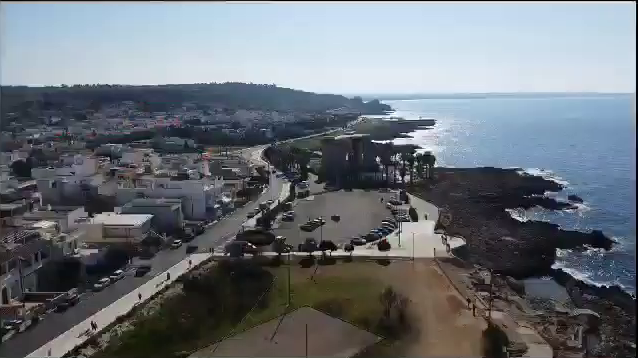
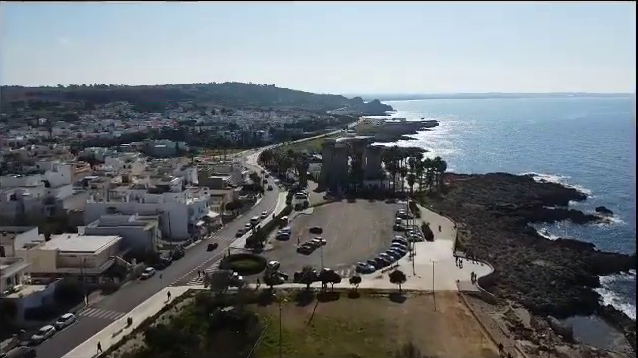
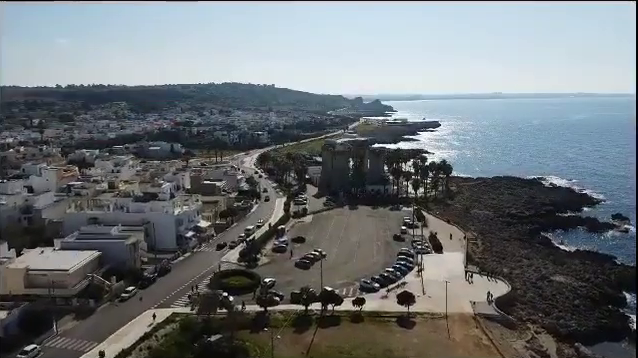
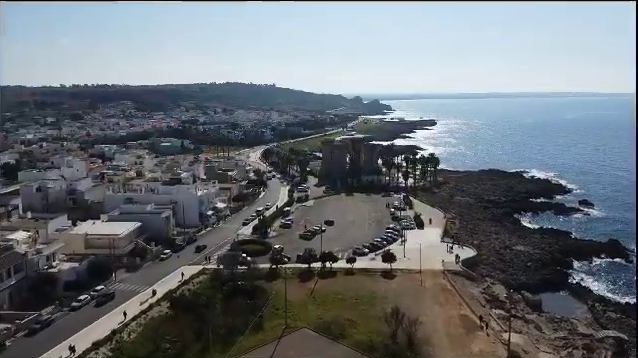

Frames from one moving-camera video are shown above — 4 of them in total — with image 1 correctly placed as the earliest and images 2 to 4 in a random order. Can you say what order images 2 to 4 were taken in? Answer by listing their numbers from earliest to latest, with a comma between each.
4, 2, 3
